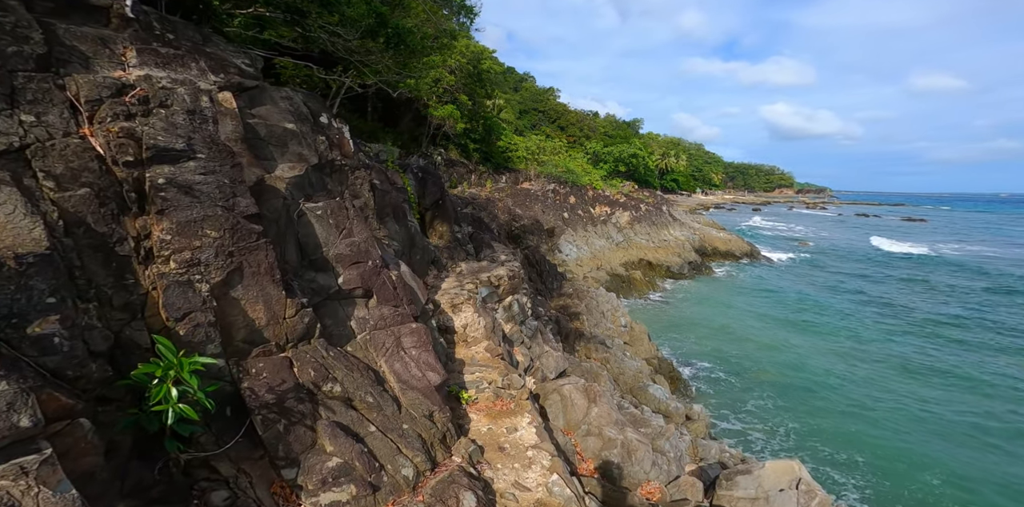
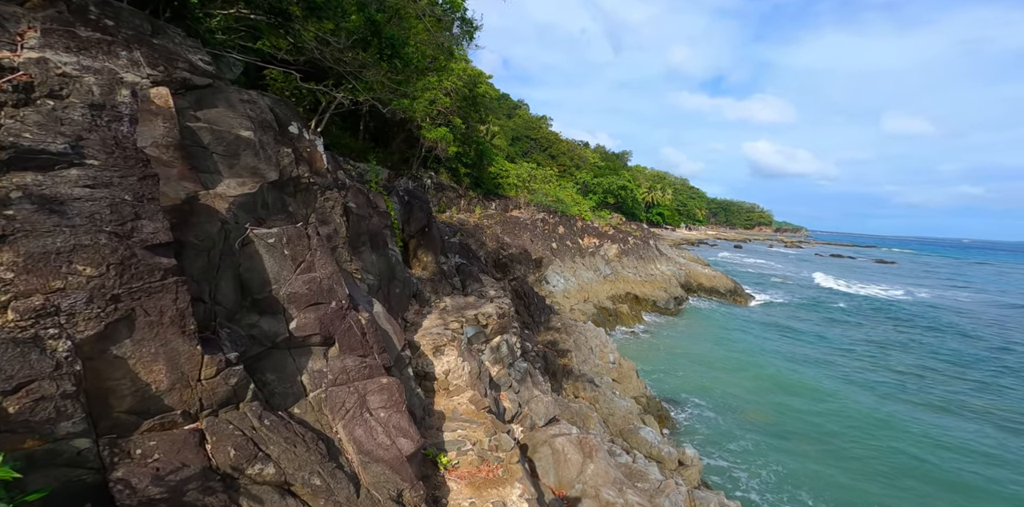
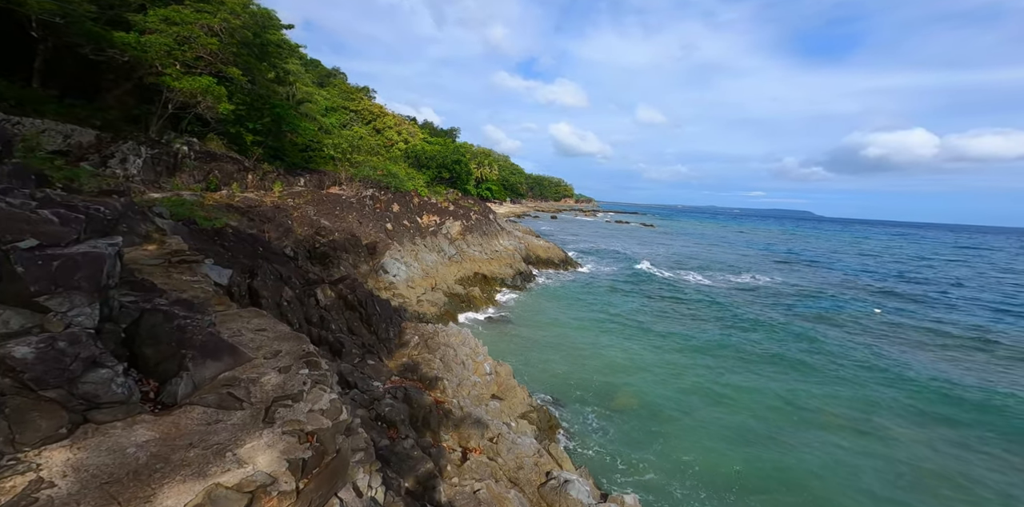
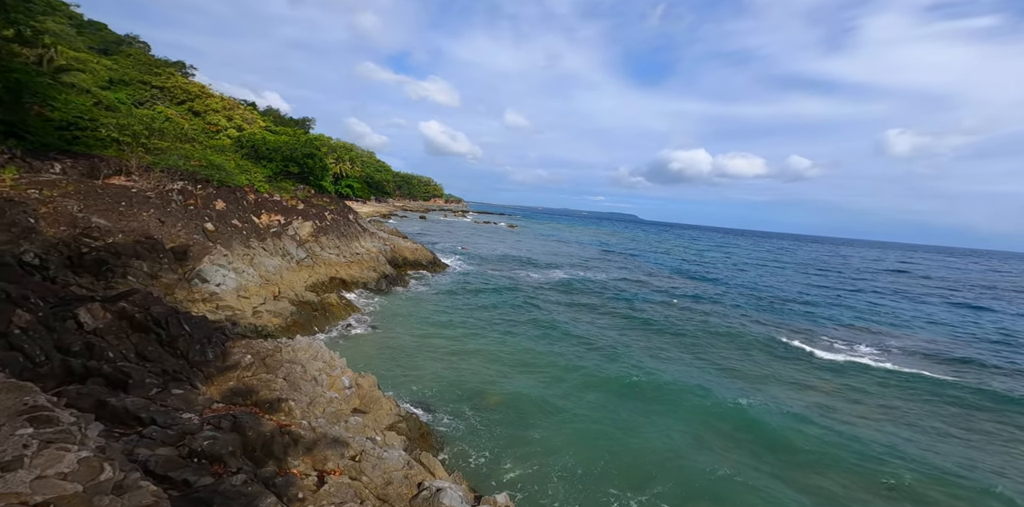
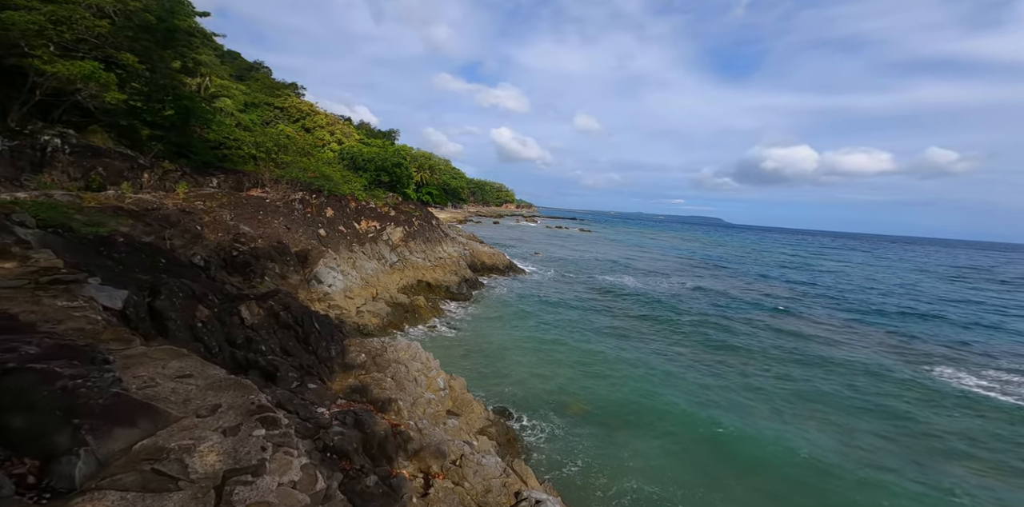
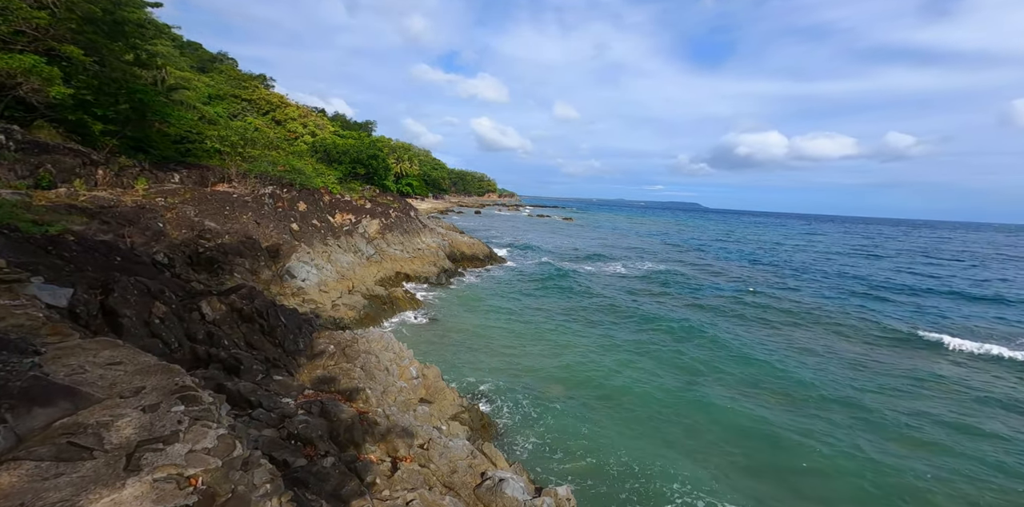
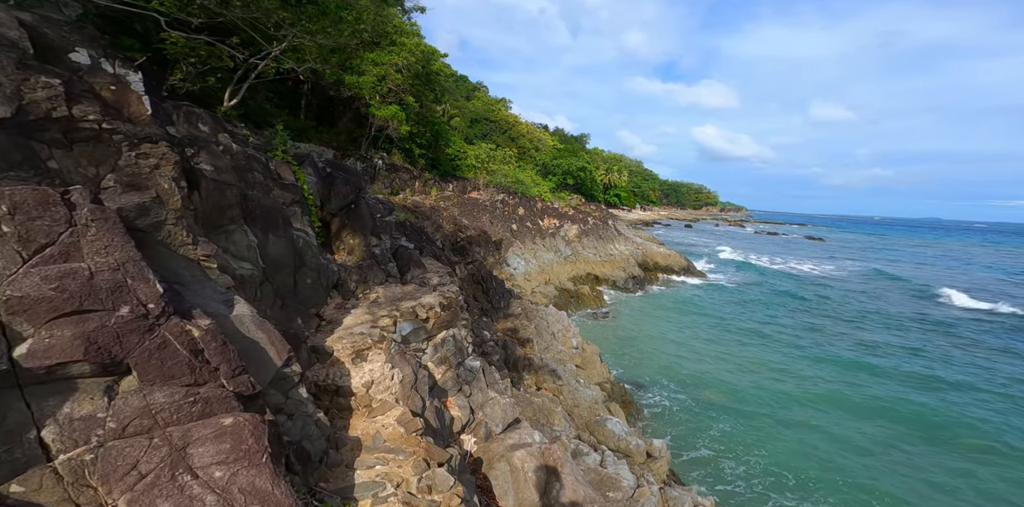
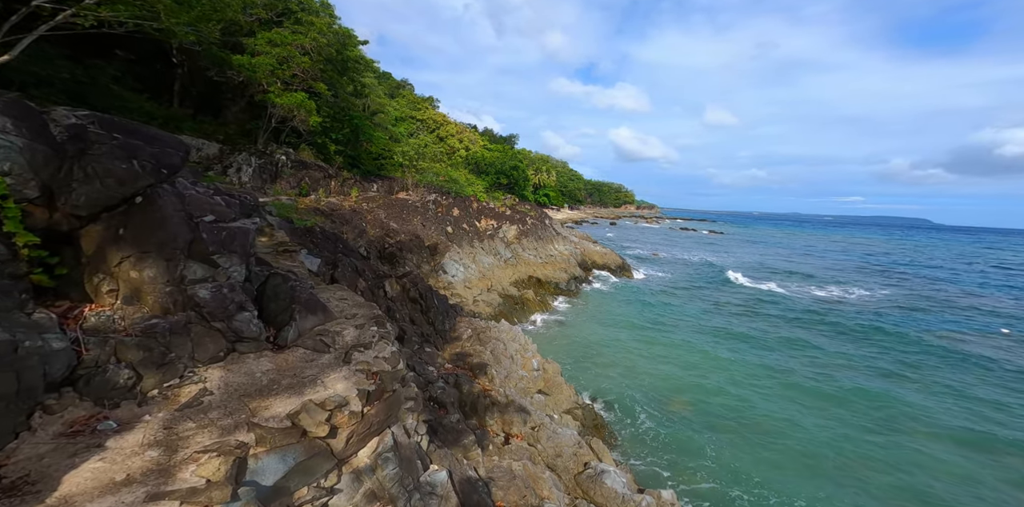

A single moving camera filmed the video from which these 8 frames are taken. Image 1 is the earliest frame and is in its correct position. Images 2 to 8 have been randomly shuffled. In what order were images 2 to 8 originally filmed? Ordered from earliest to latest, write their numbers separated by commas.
2, 7, 8, 3, 6, 4, 5
